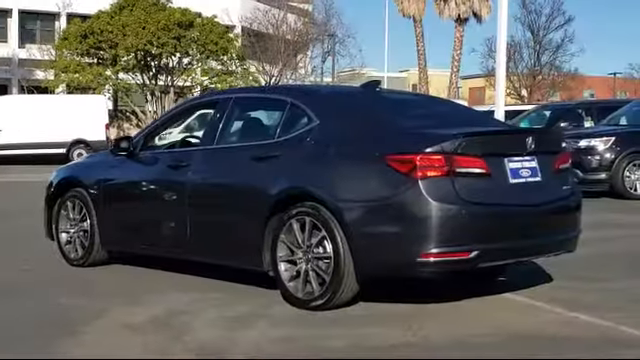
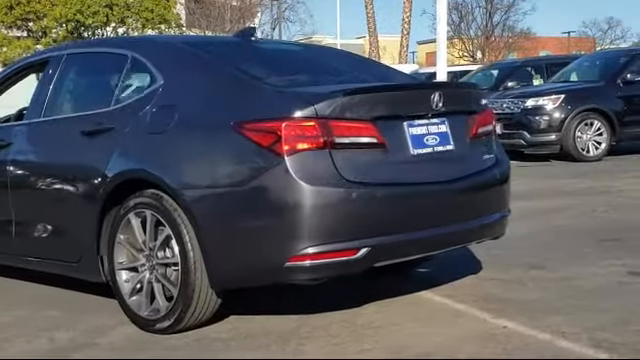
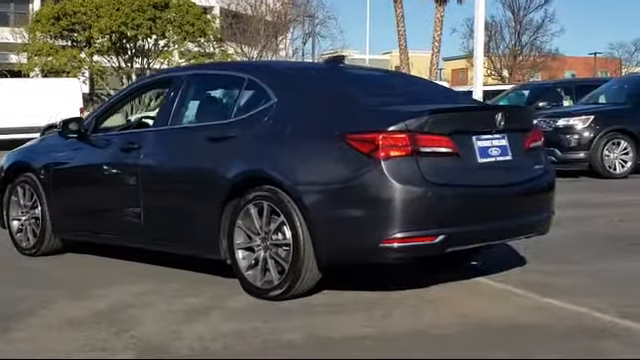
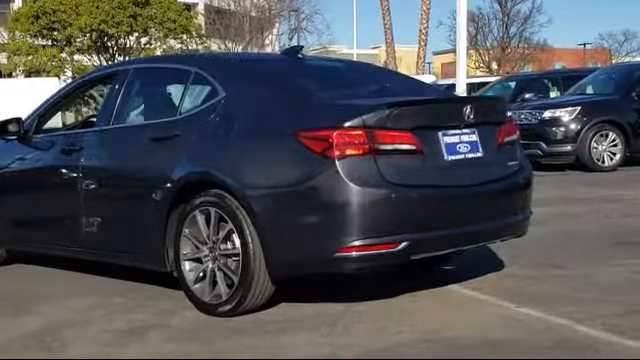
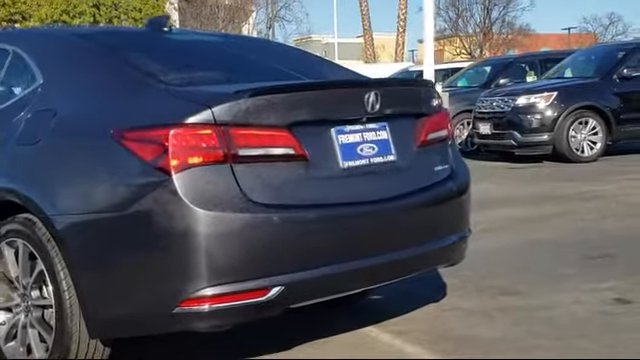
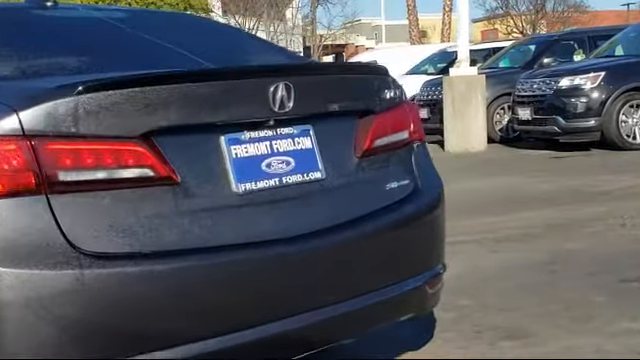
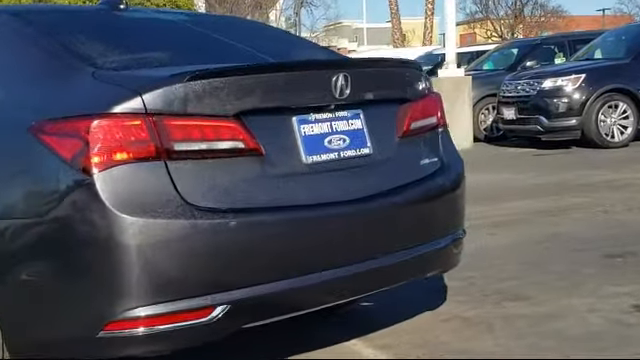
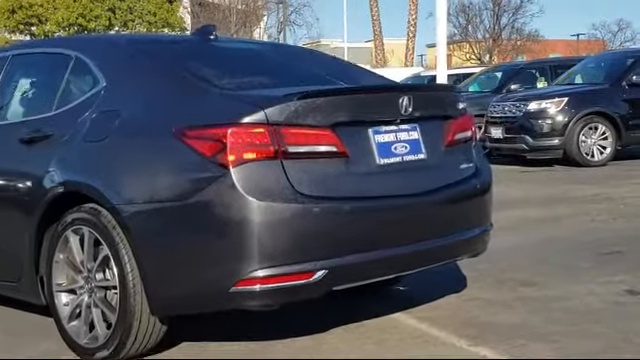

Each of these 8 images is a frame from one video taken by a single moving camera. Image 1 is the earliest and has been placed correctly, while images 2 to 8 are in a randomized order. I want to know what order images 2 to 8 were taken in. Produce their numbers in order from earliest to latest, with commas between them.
3, 4, 2, 8, 5, 7, 6
